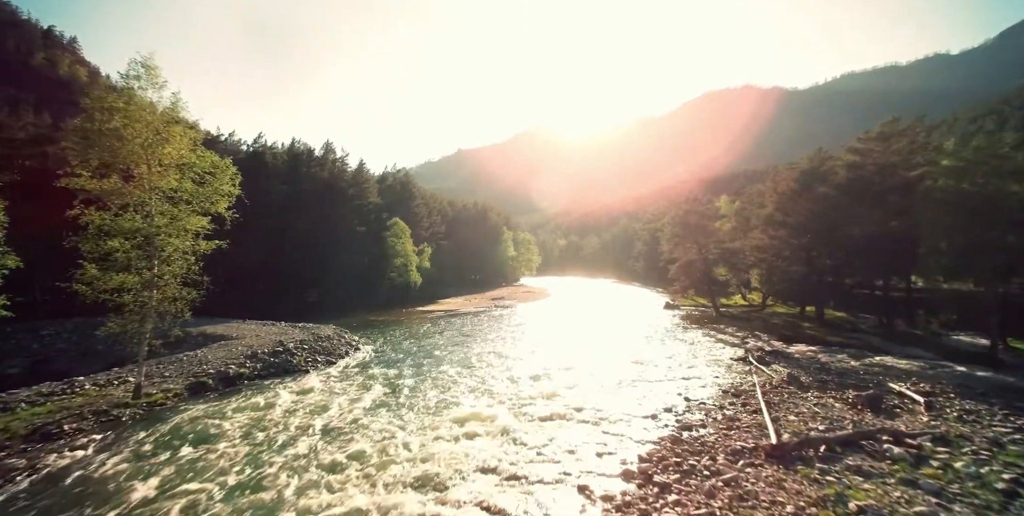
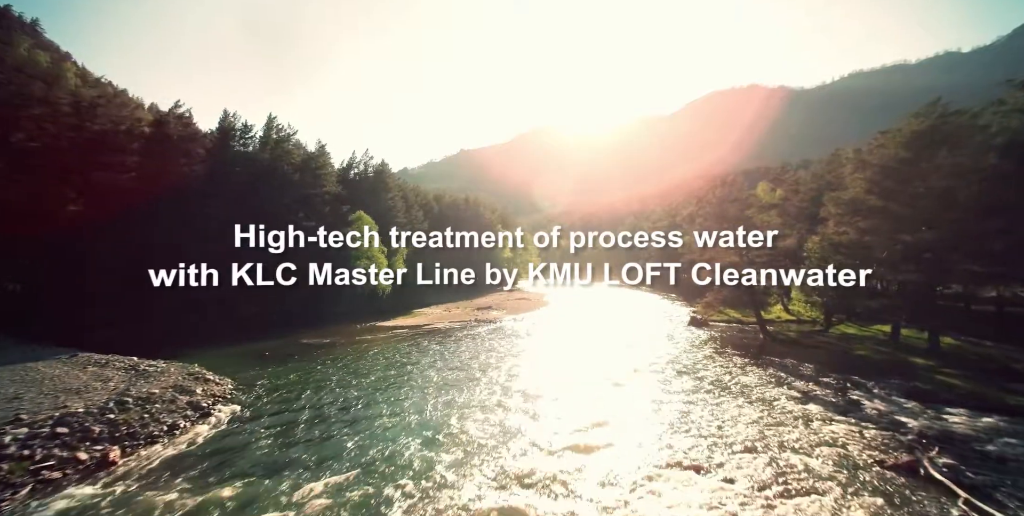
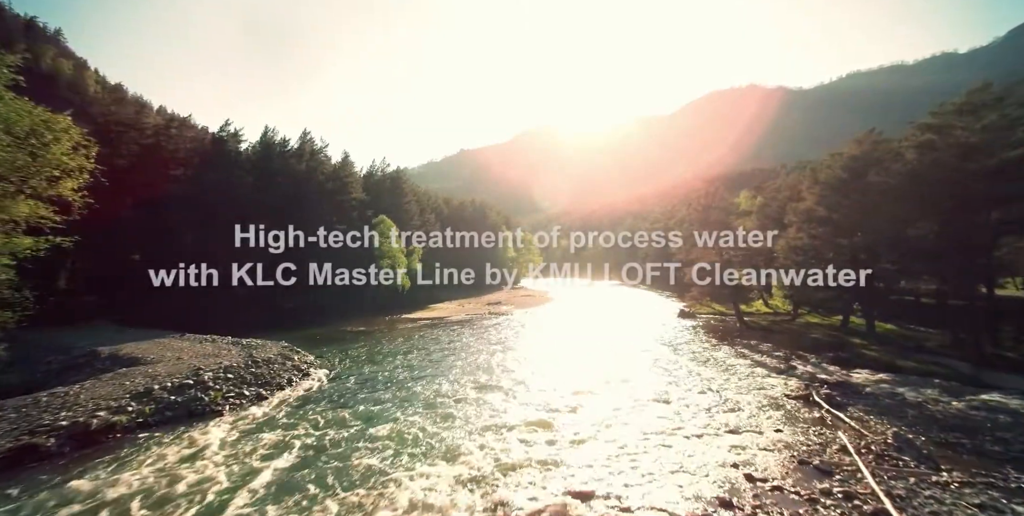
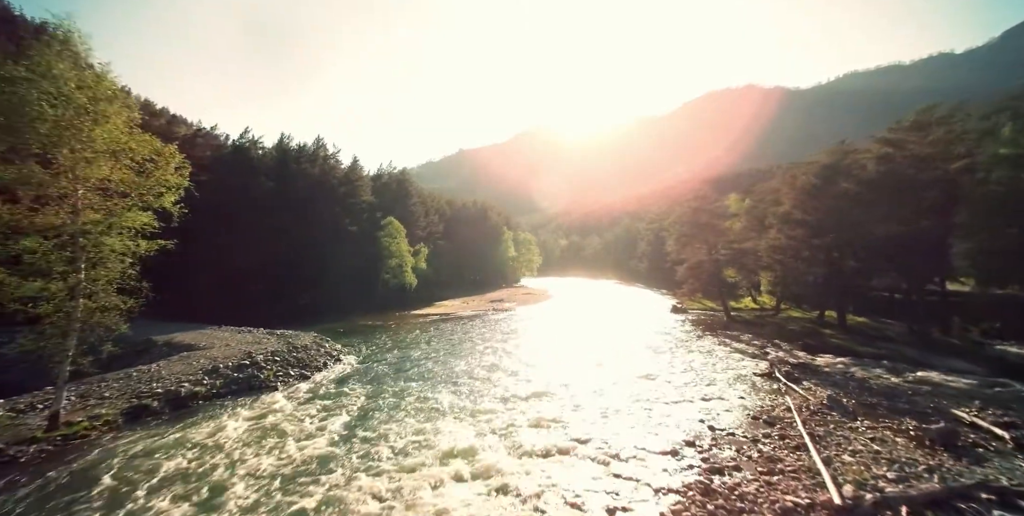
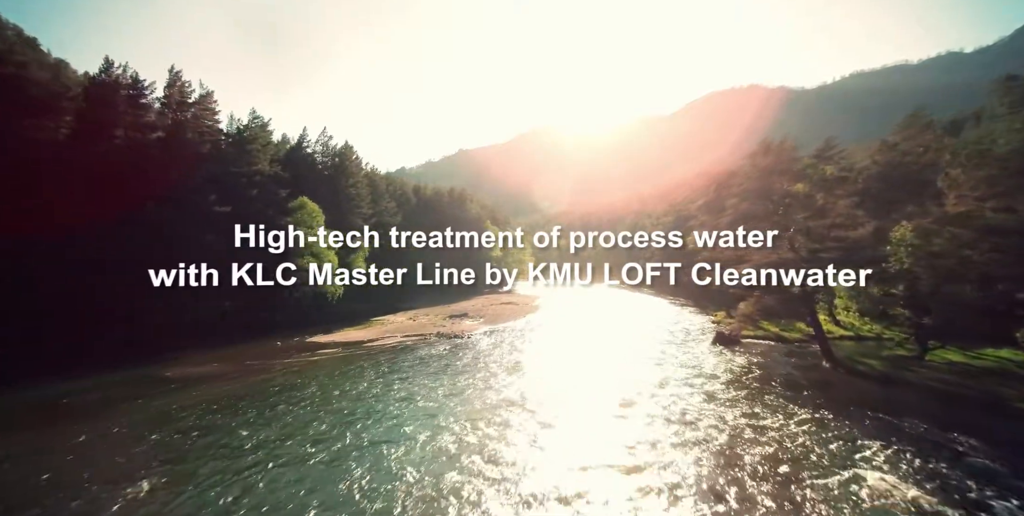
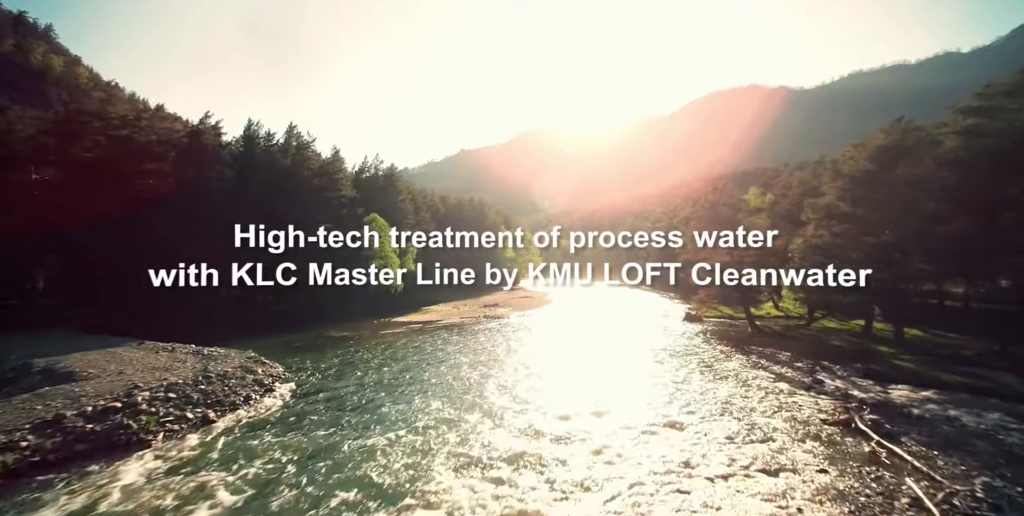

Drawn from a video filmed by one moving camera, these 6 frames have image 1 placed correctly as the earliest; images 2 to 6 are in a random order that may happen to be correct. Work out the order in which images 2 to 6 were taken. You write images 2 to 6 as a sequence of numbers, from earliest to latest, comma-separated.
4, 3, 6, 2, 5
